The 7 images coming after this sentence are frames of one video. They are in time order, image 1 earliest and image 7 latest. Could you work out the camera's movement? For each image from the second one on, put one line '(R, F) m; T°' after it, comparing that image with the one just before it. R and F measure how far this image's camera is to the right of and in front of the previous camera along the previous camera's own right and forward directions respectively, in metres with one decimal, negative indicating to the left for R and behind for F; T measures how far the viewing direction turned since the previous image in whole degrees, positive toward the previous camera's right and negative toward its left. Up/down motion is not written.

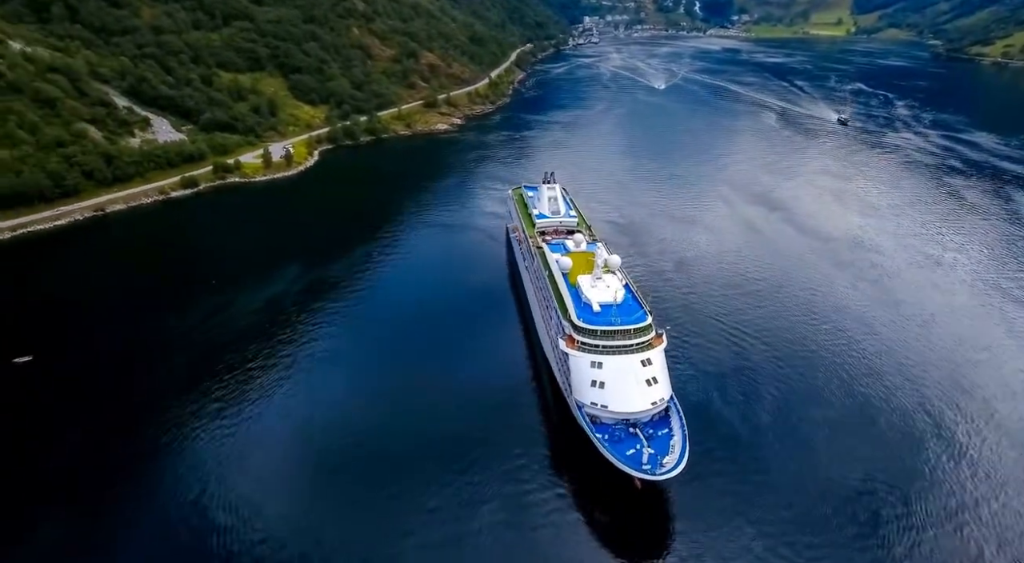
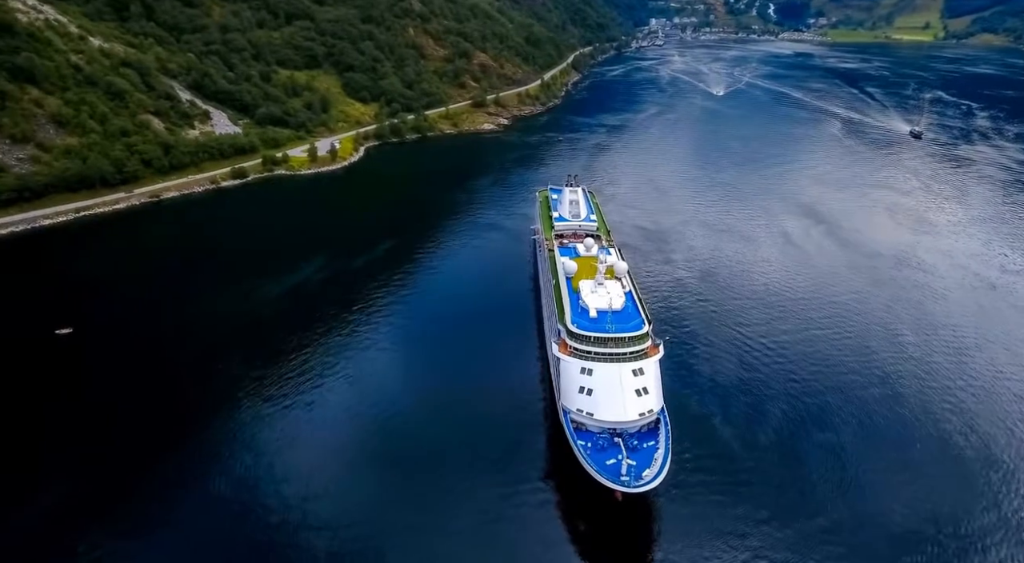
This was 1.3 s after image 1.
(+3.6, +0.3) m; -6°
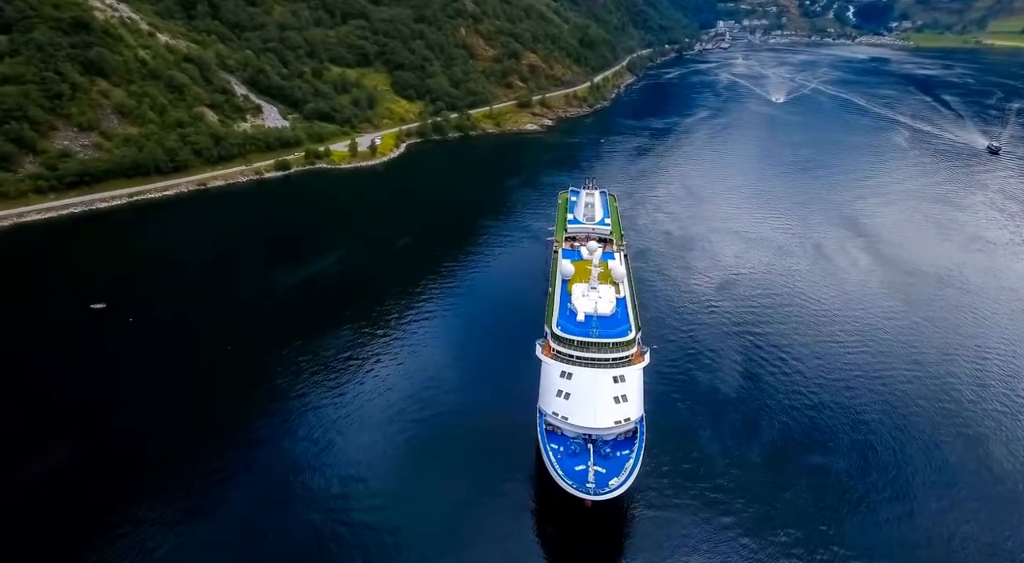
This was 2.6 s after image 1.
(+4.0, +0.3) m; -6°
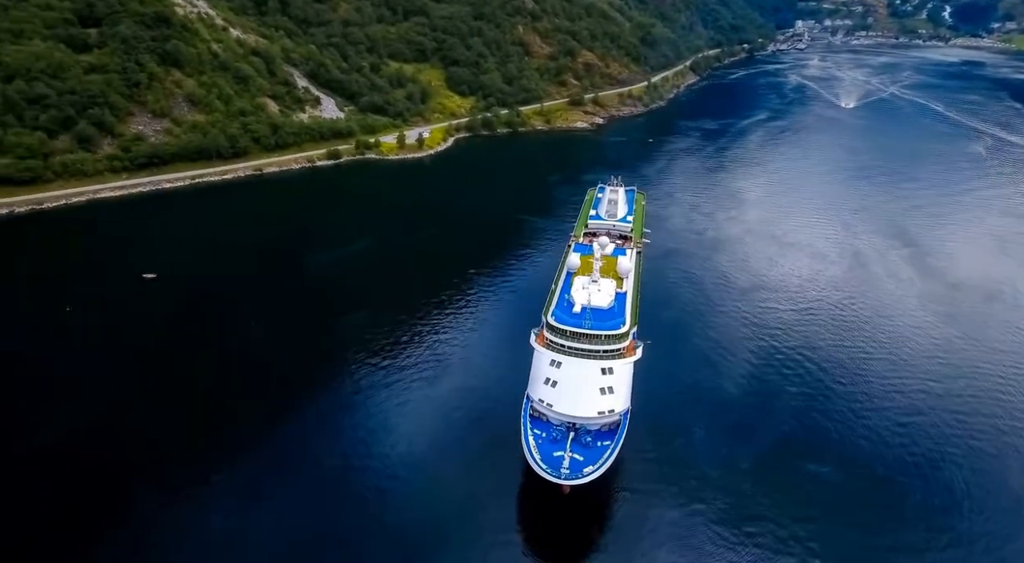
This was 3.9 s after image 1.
(+3.7, -0.6) m; -6°
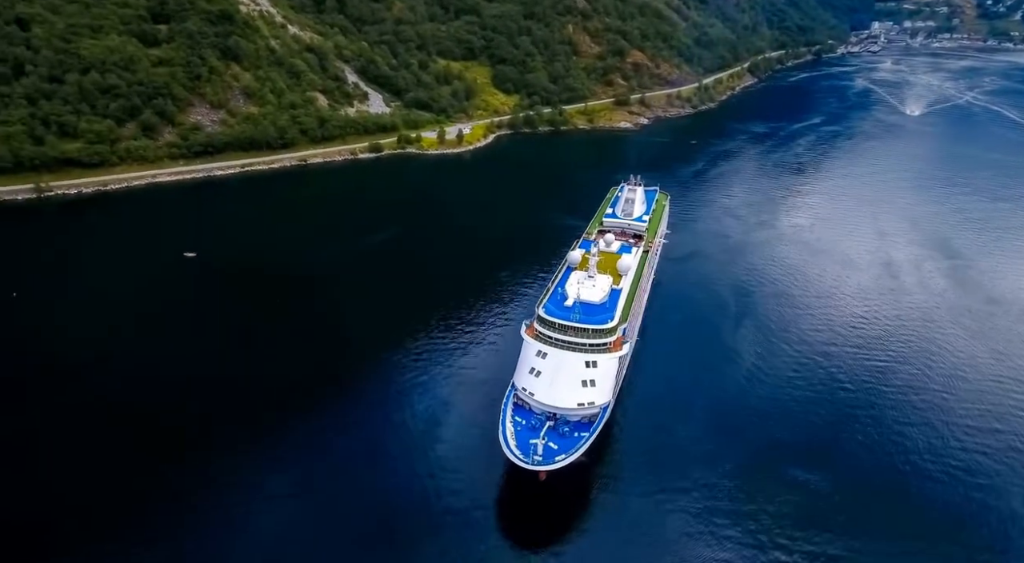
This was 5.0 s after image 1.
(+3.7, -0.7) m; -5°
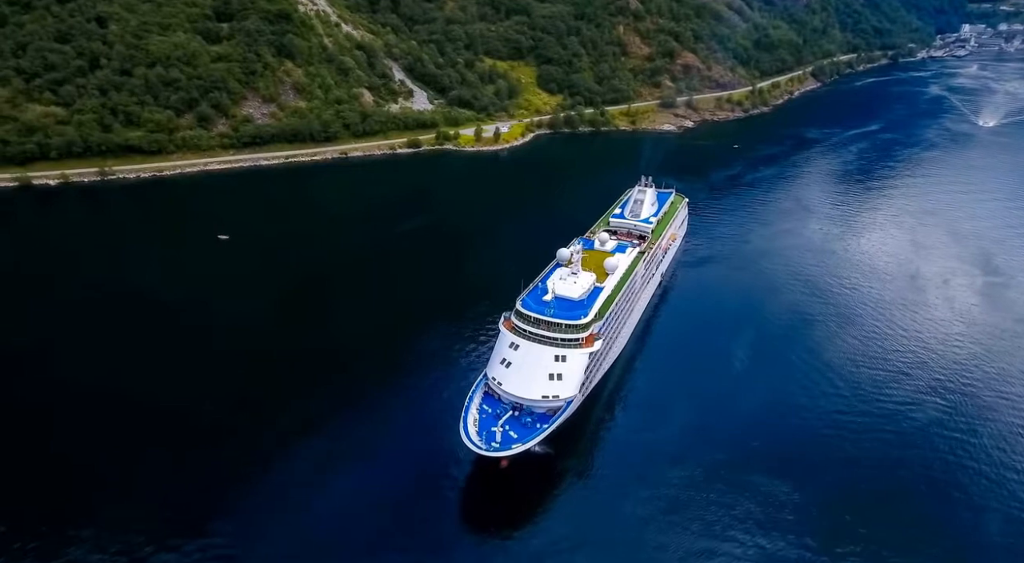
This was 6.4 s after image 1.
(+4.8, -0.6) m; -6°
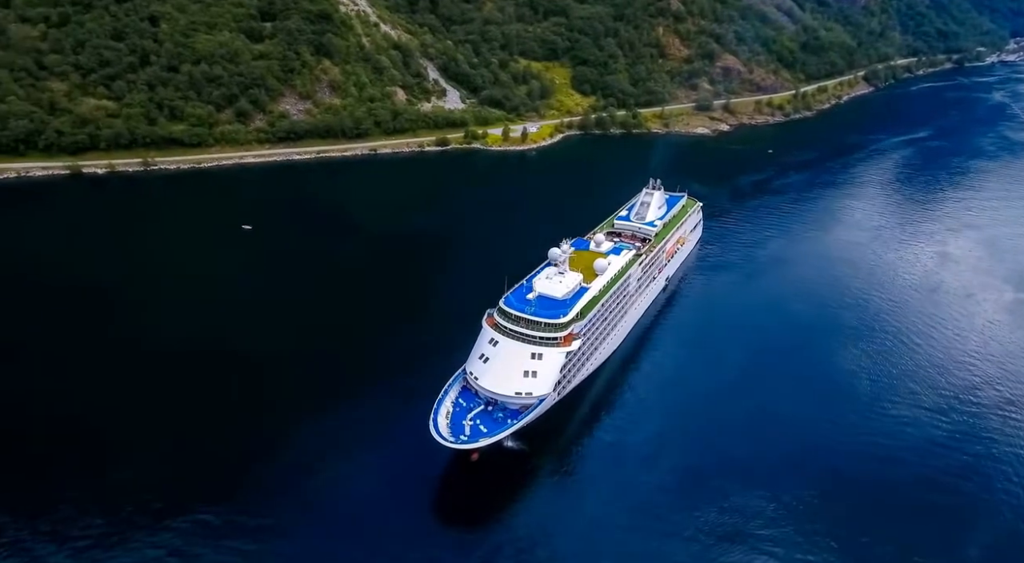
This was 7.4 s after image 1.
(+3.7, -0.2) m; -4°
